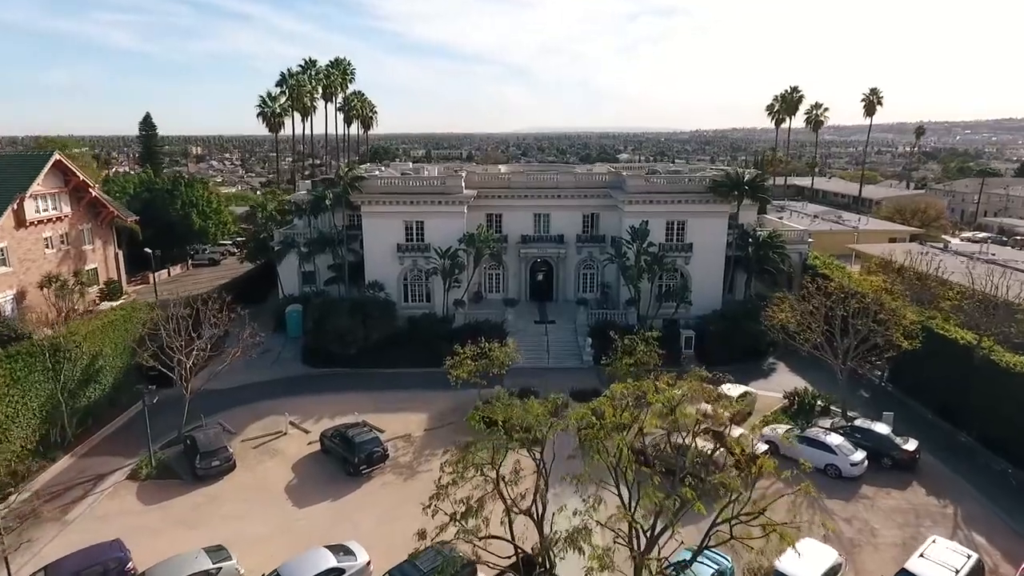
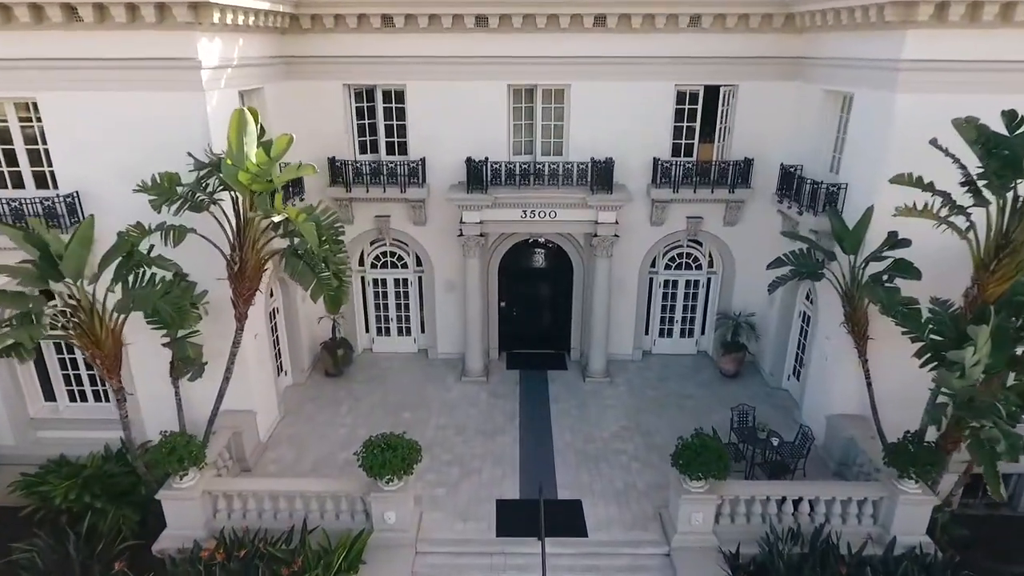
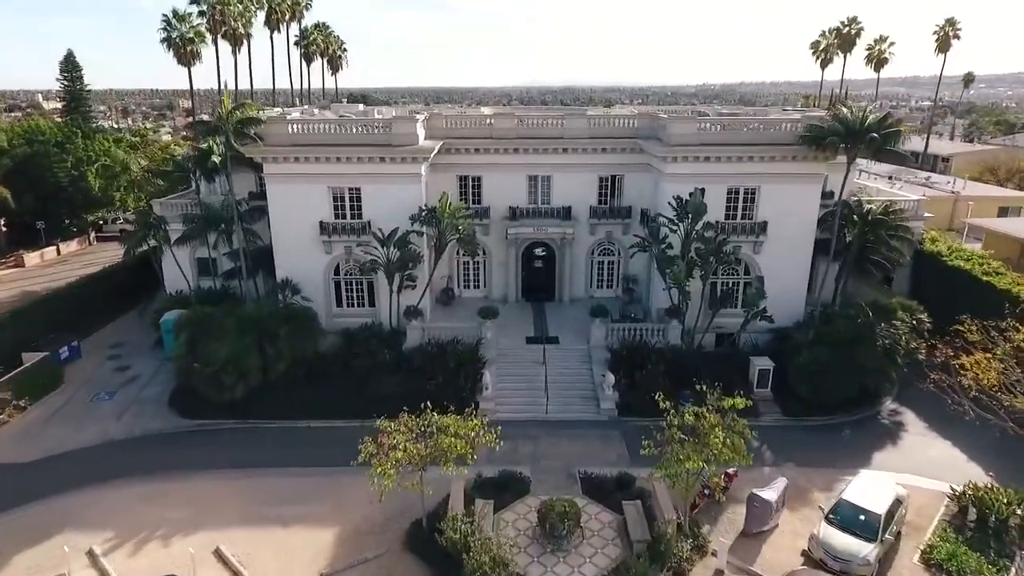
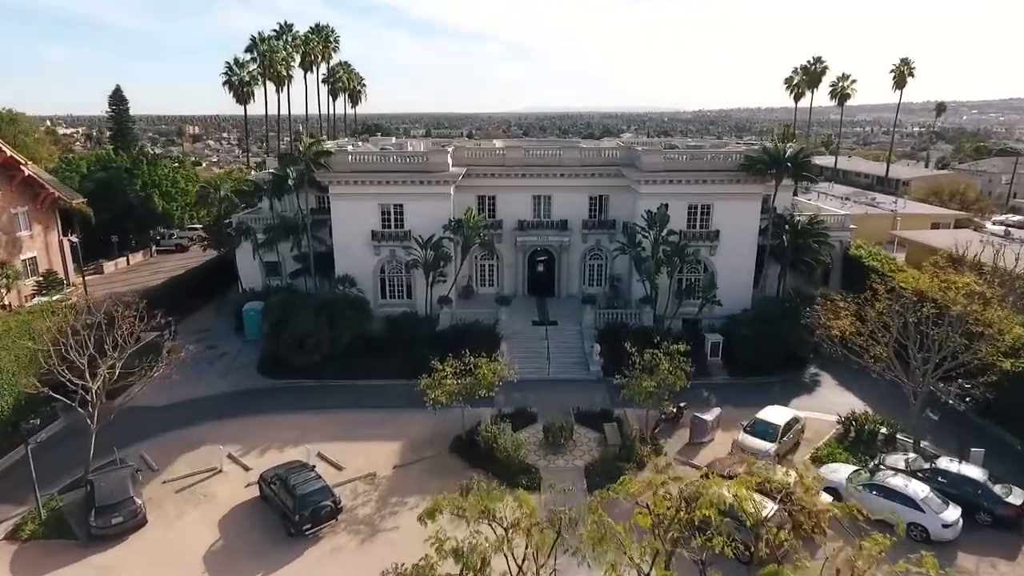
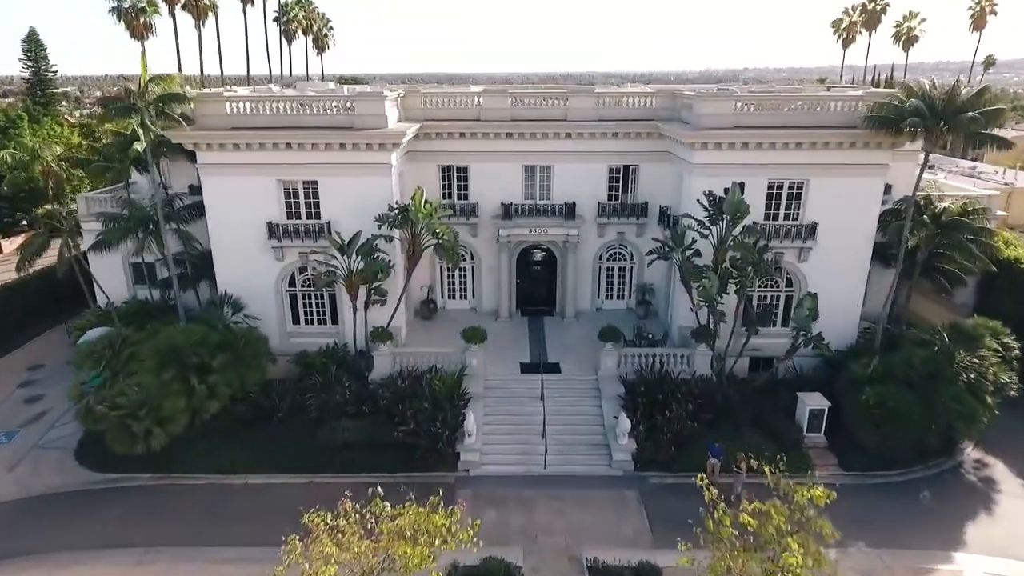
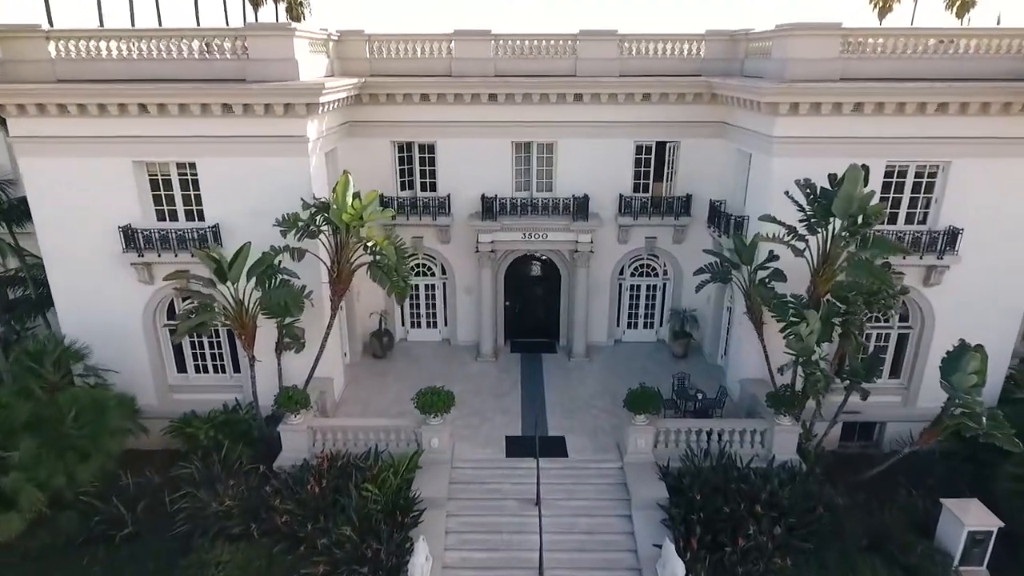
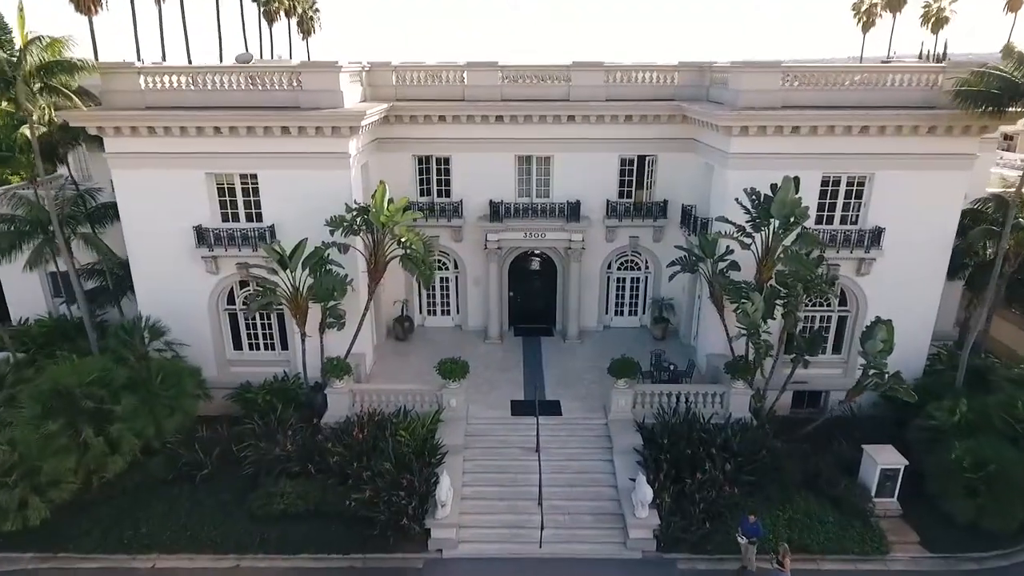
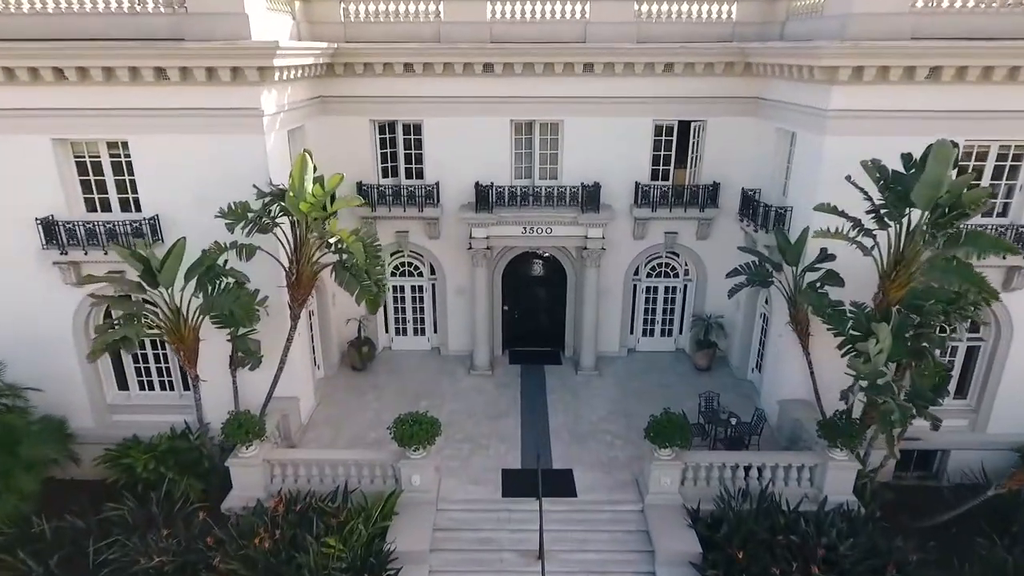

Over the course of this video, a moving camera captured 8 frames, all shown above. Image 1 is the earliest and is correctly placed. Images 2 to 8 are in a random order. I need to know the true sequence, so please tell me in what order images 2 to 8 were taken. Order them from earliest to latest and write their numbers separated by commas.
4, 3, 5, 7, 6, 8, 2
